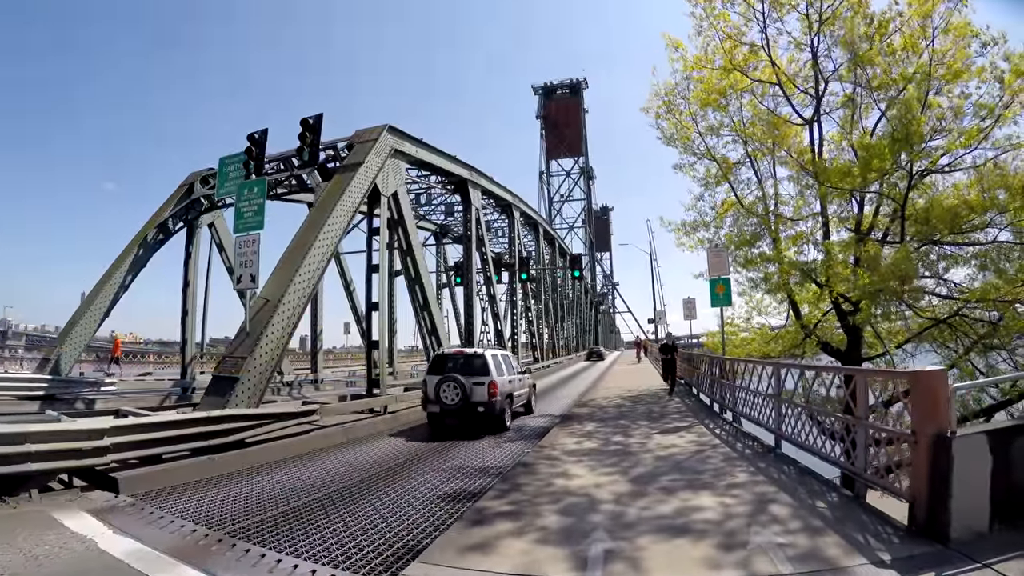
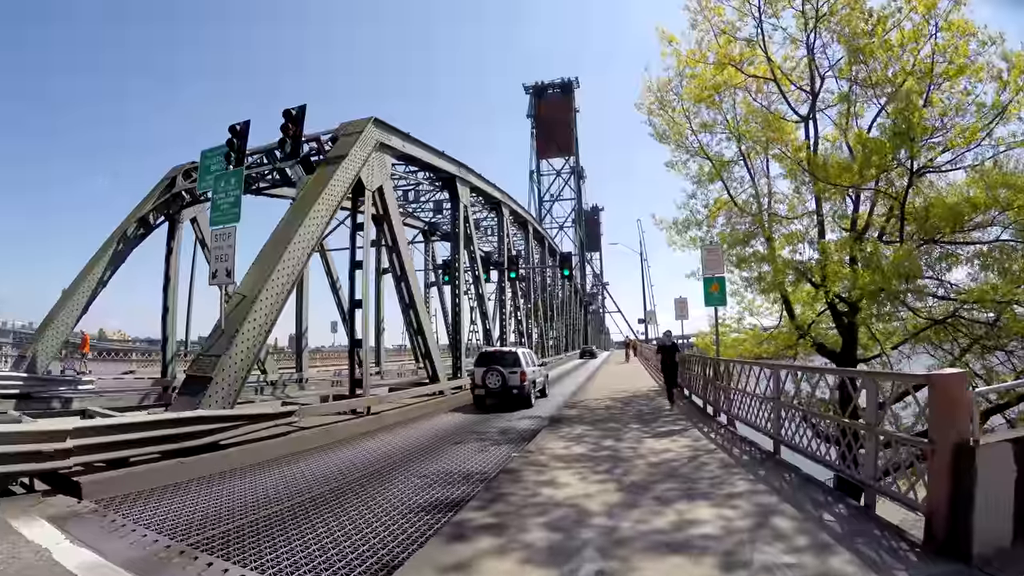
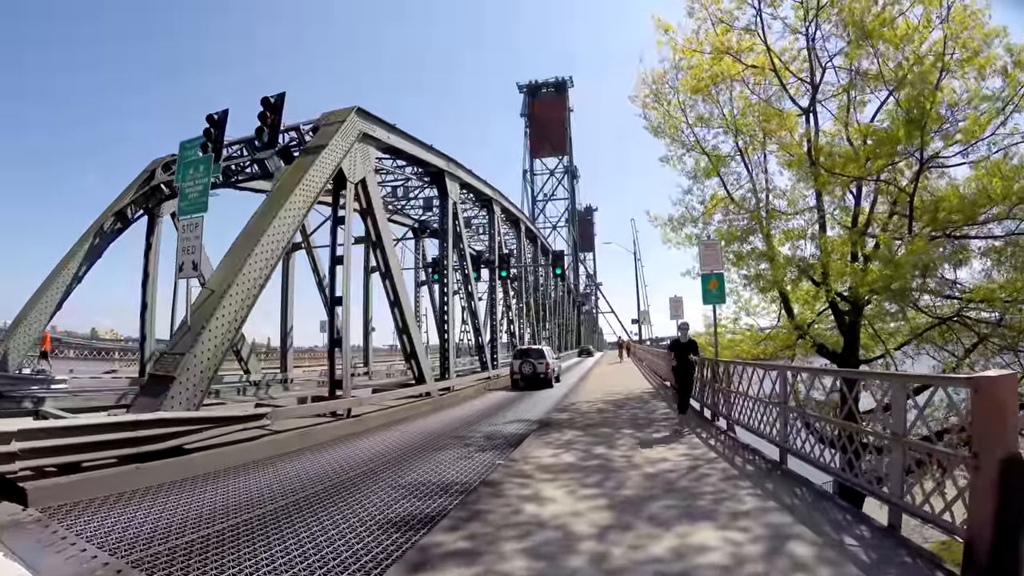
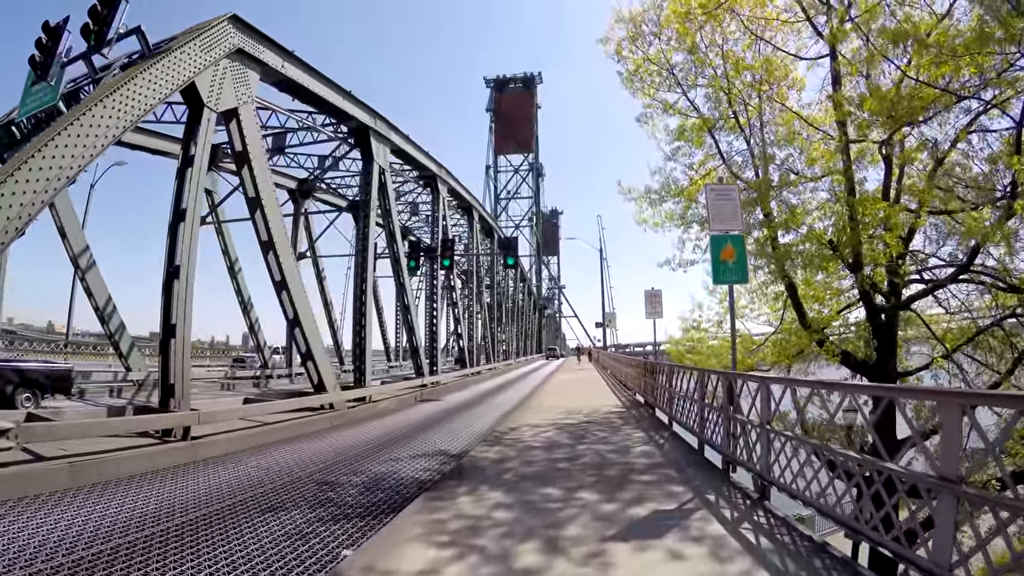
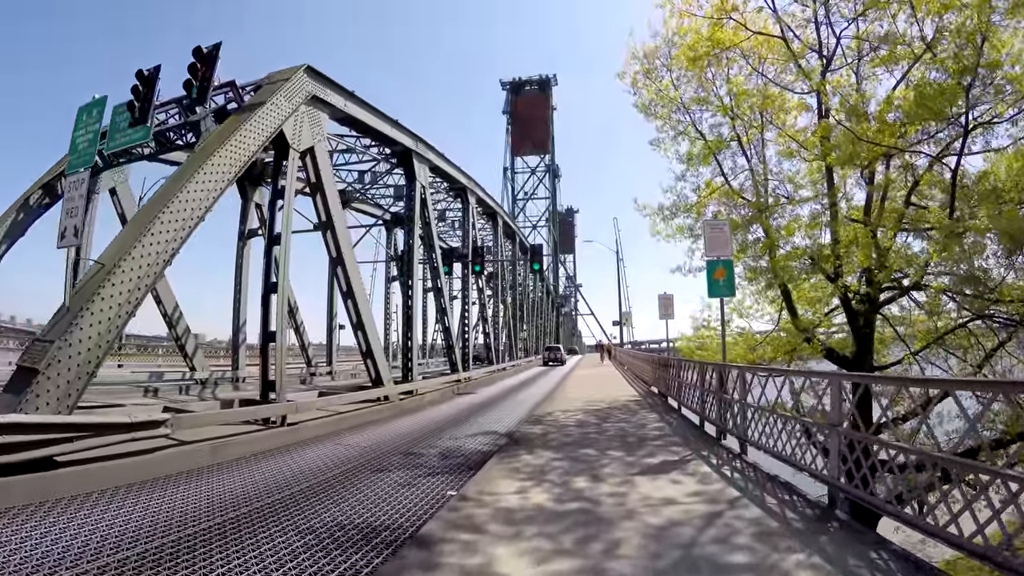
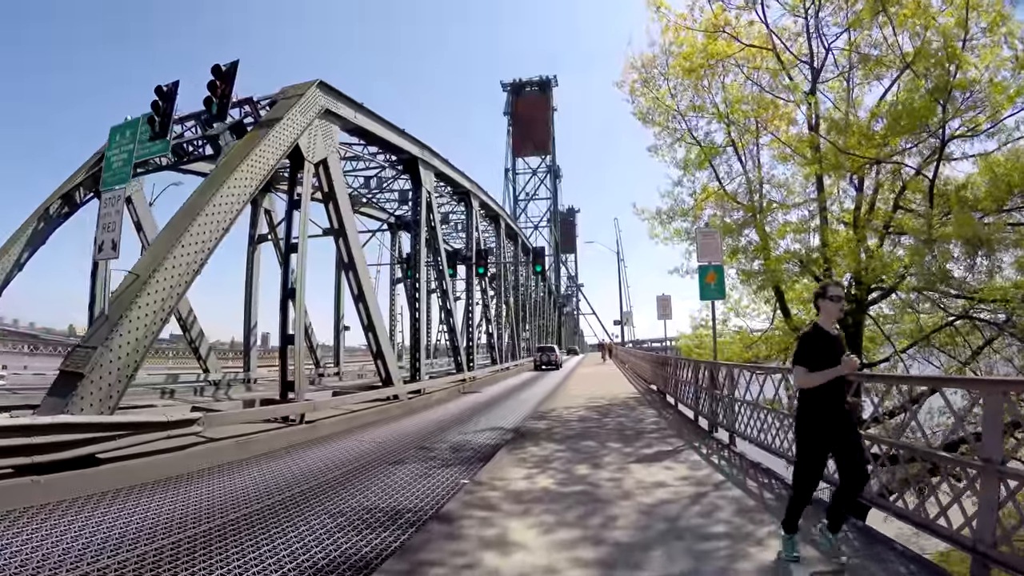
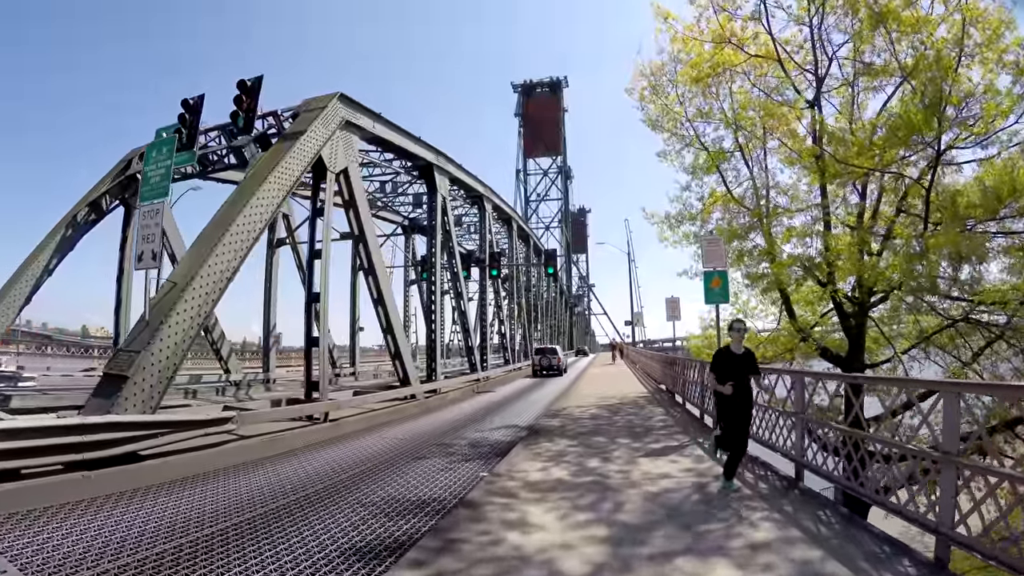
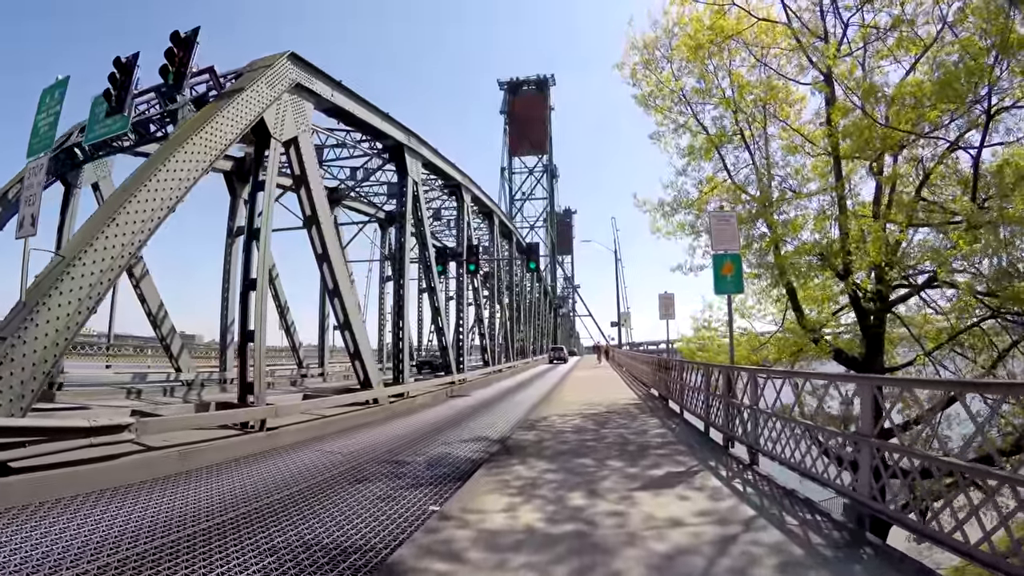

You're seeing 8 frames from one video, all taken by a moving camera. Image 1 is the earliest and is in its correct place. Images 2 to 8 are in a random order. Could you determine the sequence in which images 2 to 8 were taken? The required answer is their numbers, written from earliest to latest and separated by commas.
2, 3, 7, 6, 5, 8, 4
